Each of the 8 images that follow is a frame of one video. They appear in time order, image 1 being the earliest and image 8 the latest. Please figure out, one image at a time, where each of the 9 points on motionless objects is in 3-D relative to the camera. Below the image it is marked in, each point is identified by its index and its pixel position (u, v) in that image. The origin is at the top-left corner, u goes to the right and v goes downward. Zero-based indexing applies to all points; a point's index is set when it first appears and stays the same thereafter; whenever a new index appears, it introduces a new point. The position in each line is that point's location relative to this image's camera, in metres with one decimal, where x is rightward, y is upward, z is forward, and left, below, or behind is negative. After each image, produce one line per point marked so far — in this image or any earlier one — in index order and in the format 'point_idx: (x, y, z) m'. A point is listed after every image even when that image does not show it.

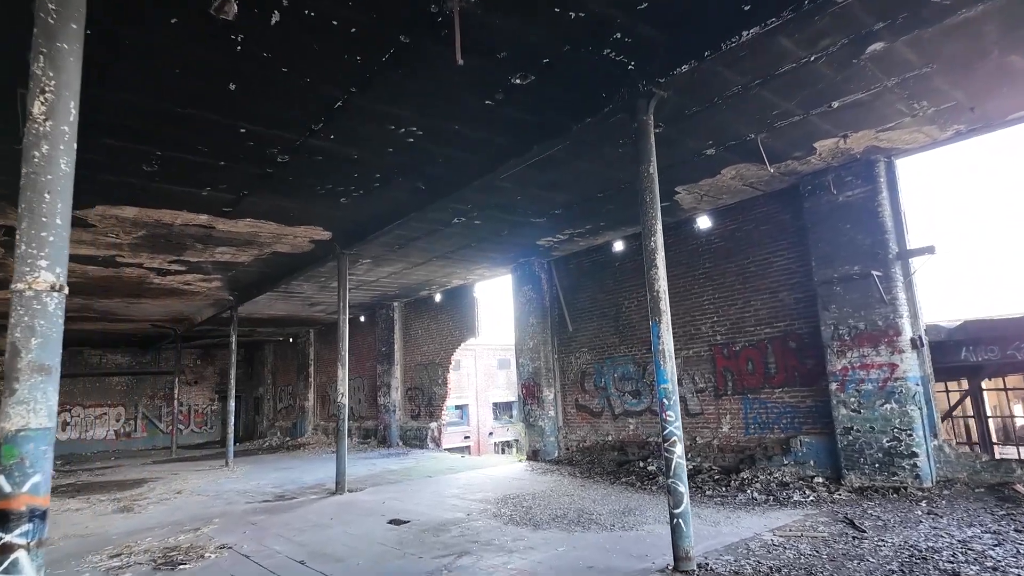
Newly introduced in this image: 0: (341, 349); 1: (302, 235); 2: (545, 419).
0: (-2.7, -1.0, +9.0) m
1: (-3.1, +0.8, +8.6) m
2: (+0.6, -2.4, +10.7) m
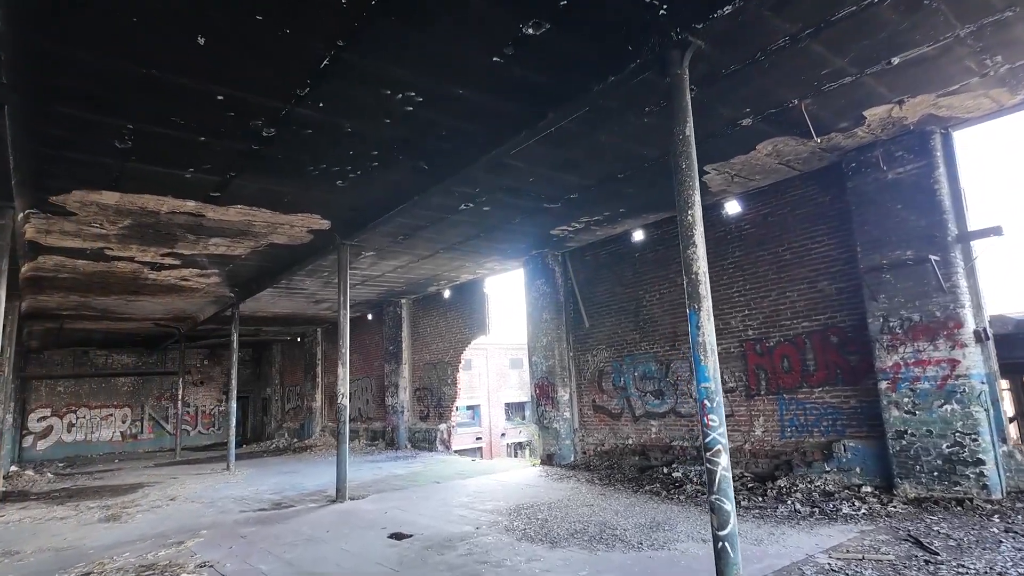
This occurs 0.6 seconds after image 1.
0: (-2.5, -0.9, +8.4) m
1: (-3.0, +0.9, +8.1) m
2: (+0.8, -2.3, +10.0) m
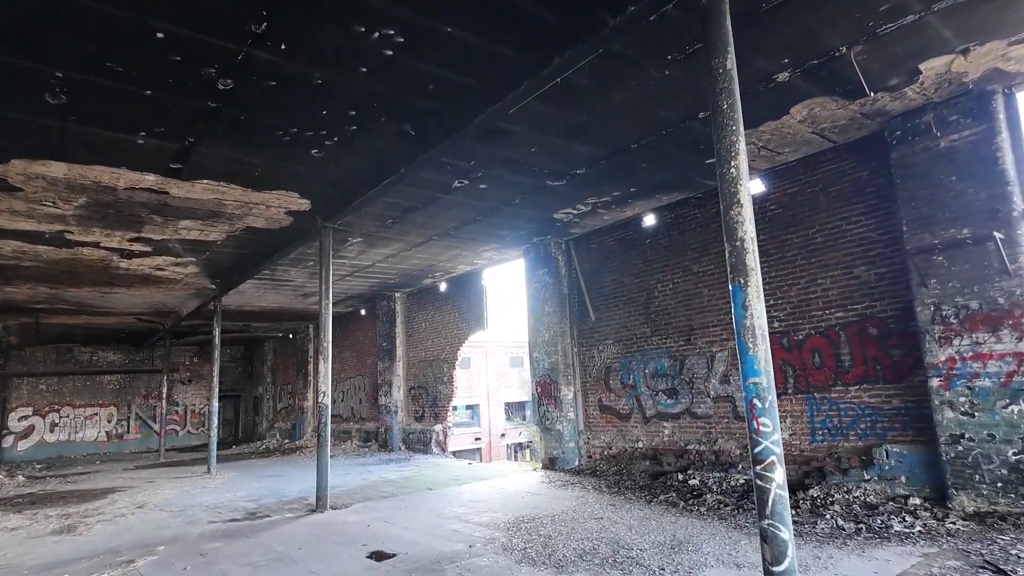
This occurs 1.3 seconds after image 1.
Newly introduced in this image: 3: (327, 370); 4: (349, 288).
0: (-2.5, -0.7, +7.7) m
1: (-3.0, +1.0, +7.3) m
2: (+0.8, -2.2, +9.3) m
3: (-2.4, -1.1, +7.6) m
4: (-3.7, 0.0, +13.2) m
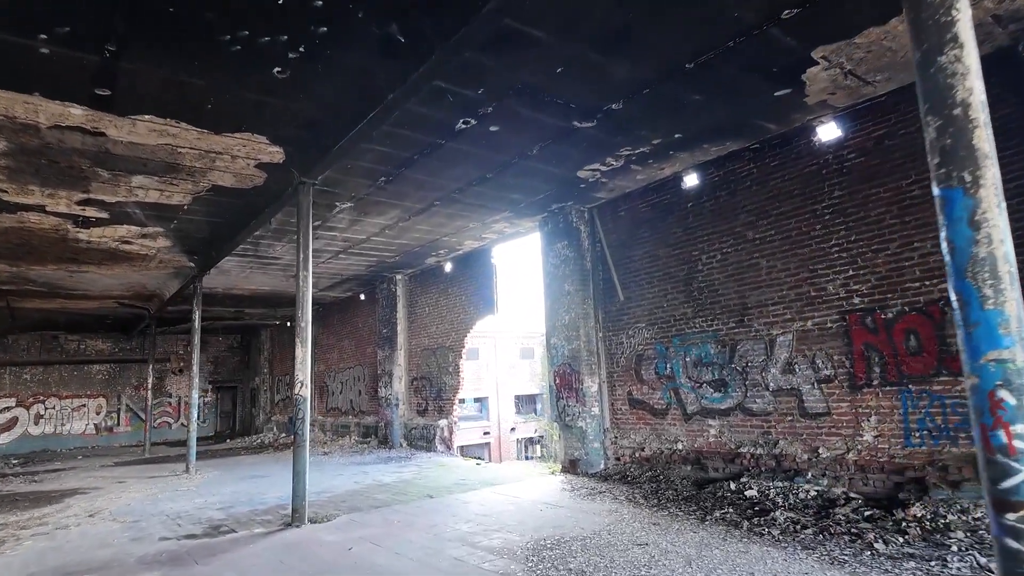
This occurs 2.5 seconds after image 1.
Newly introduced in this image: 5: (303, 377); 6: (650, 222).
0: (-2.3, -0.4, +6.4) m
1: (-2.8, +1.4, +6.0) m
2: (+1.0, -1.8, +8.0) m
3: (-2.2, -0.7, +6.3) m
4: (-3.4, +0.4, +11.9) m
5: (-2.2, -1.0, +6.2) m
6: (+1.8, +0.9, +7.7) m
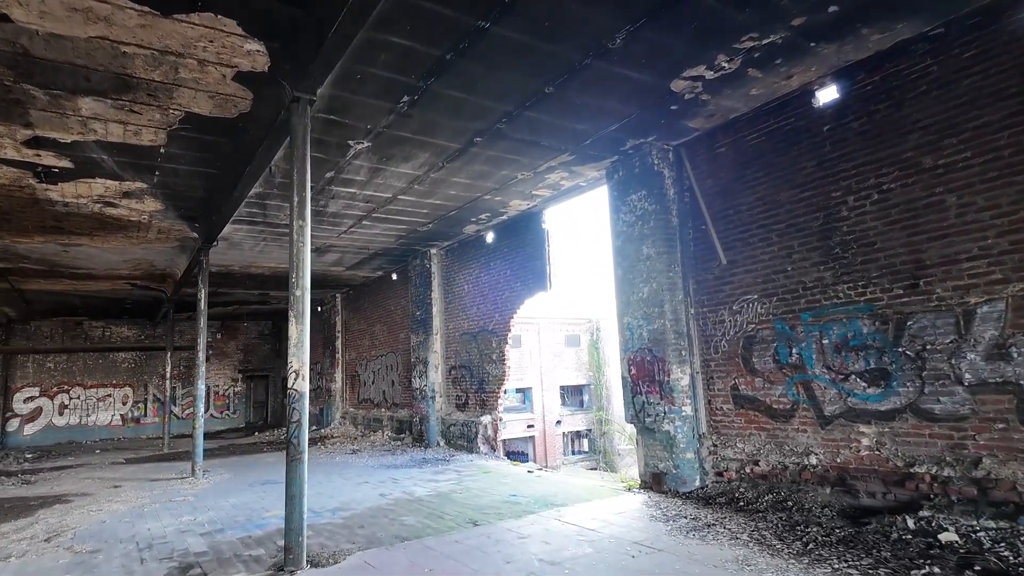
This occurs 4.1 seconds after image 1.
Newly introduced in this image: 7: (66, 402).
0: (-1.7, 0.0, +4.7) m
1: (-2.2, +1.7, +4.3) m
2: (+1.7, -1.4, +6.1) m
3: (-1.7, -0.4, +4.6) m
4: (-2.5, +0.8, +10.3) m
5: (-1.7, -0.6, +4.6) m
6: (+2.5, +1.3, +5.7) m
7: (-13.3, -3.4, +17.4) m
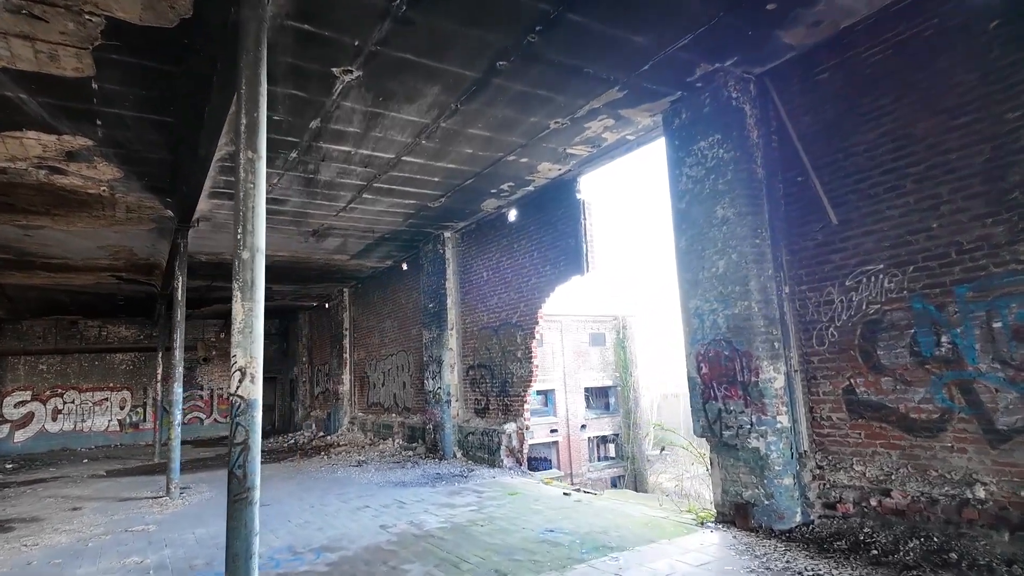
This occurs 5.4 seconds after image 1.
0: (-1.5, +0.2, +3.3) m
1: (-2.0, +1.9, +2.9) m
2: (+2.0, -1.2, +4.6) m
3: (-1.4, -0.2, +3.2) m
4: (-2.1, +1.0, +8.9) m
5: (-1.4, -0.4, +3.2) m
6: (+2.7, +1.5, +4.2) m
7: (-12.7, -3.3, +16.3) m
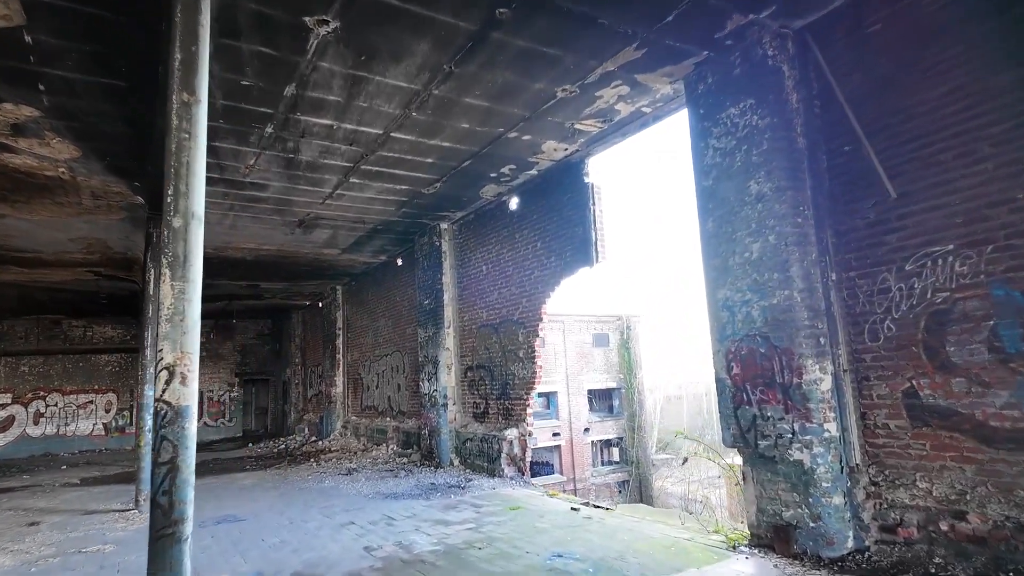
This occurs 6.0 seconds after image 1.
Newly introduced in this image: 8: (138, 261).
0: (-1.5, +0.3, +2.6) m
1: (-2.0, +2.0, +2.3) m
2: (+2.0, -1.1, +3.9) m
3: (-1.4, -0.1, +2.6) m
4: (-2.1, +1.1, +8.3) m
5: (-1.4, -0.3, +2.5) m
6: (+2.8, +1.6, +3.5) m
7: (-12.7, -3.3, +15.6) m
8: (-6.7, +0.5, +10.4) m
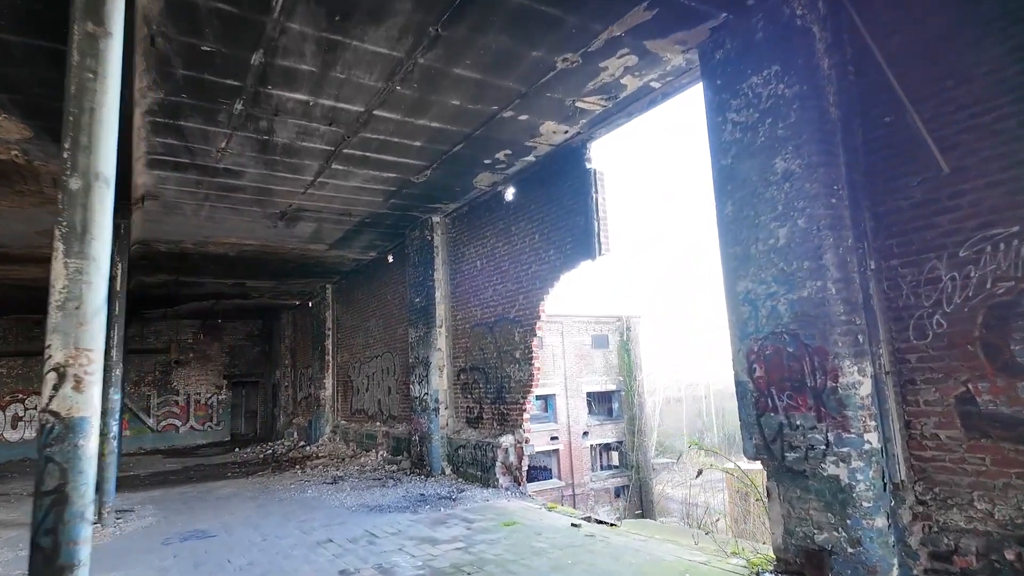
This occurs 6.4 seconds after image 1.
0: (-1.5, +0.4, +2.1) m
1: (-2.0, +2.1, +1.8) m
2: (+2.0, -1.0, +3.4) m
3: (-1.4, 0.0, +2.0) m
4: (-2.1, +1.2, +7.7) m
5: (-1.4, -0.2, +2.0) m
6: (+2.7, +1.7, +3.0) m
7: (-12.8, -3.2, +15.1) m
8: (-6.8, +0.5, +9.8) m
